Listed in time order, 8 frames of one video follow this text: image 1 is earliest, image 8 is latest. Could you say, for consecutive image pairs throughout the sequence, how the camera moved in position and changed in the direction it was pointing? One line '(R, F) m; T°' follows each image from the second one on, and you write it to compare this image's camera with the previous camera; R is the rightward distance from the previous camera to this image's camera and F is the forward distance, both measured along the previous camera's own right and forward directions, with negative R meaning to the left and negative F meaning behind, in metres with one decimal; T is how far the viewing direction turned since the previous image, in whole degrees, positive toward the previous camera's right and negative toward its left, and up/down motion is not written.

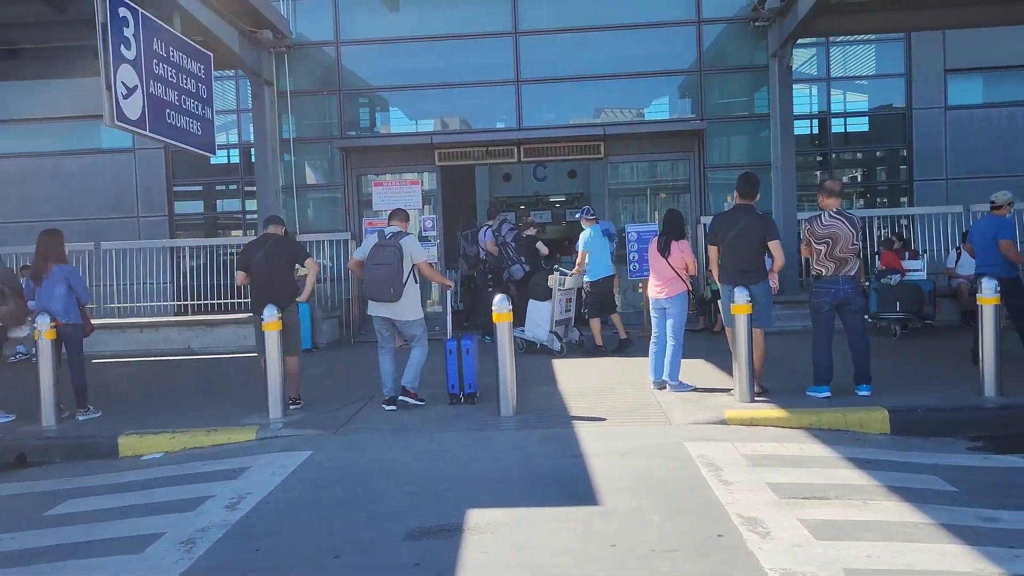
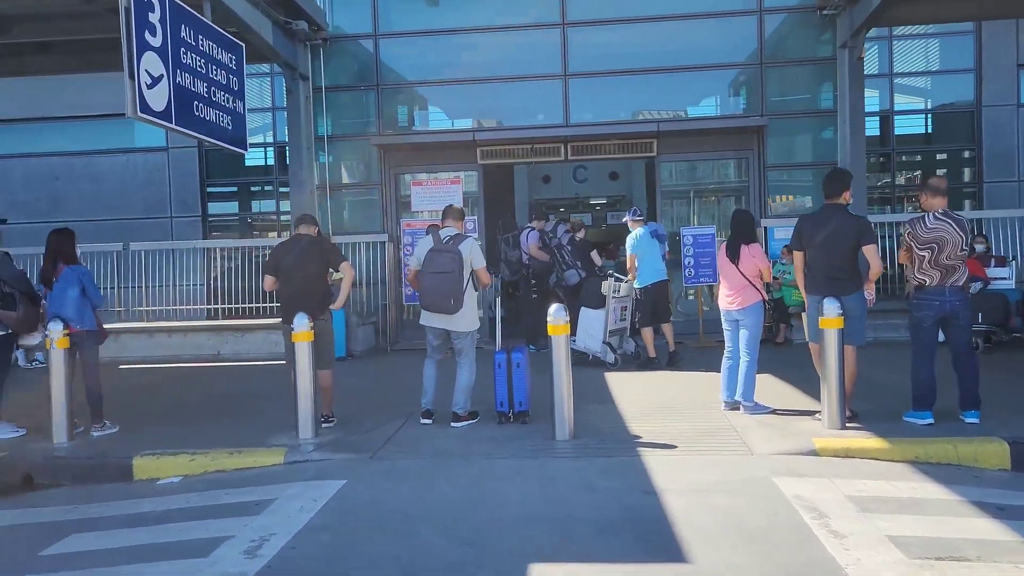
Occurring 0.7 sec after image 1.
(-0.2, +0.7) m; -2°
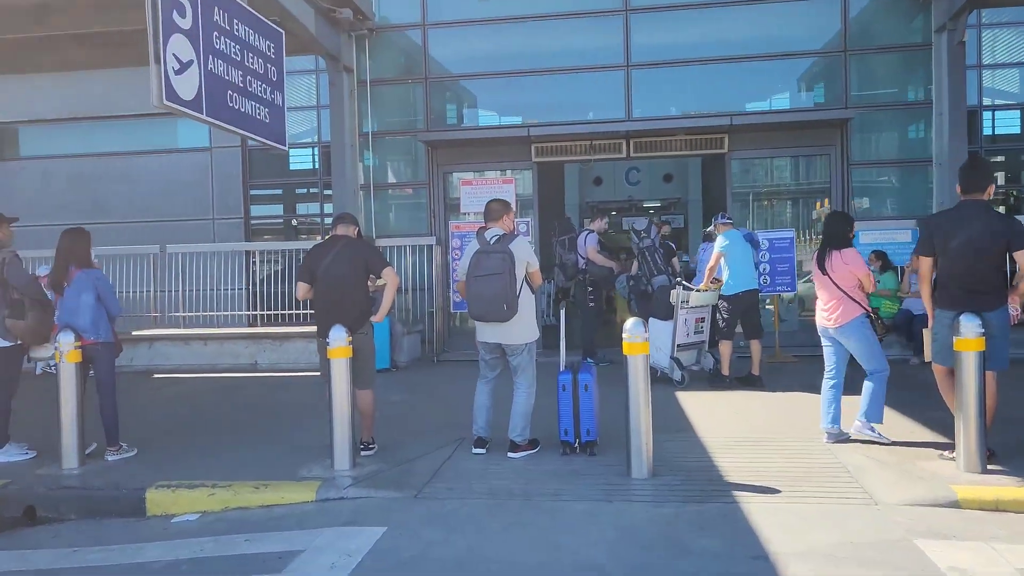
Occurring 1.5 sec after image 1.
(-0.1, +0.8) m; -3°
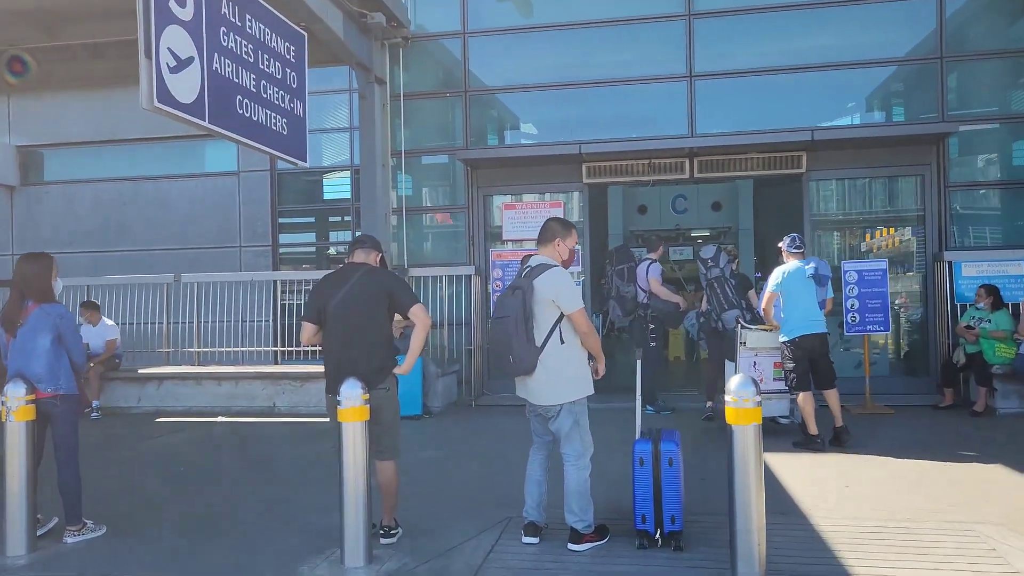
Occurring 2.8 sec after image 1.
(-0.1, +1.1) m; -2°
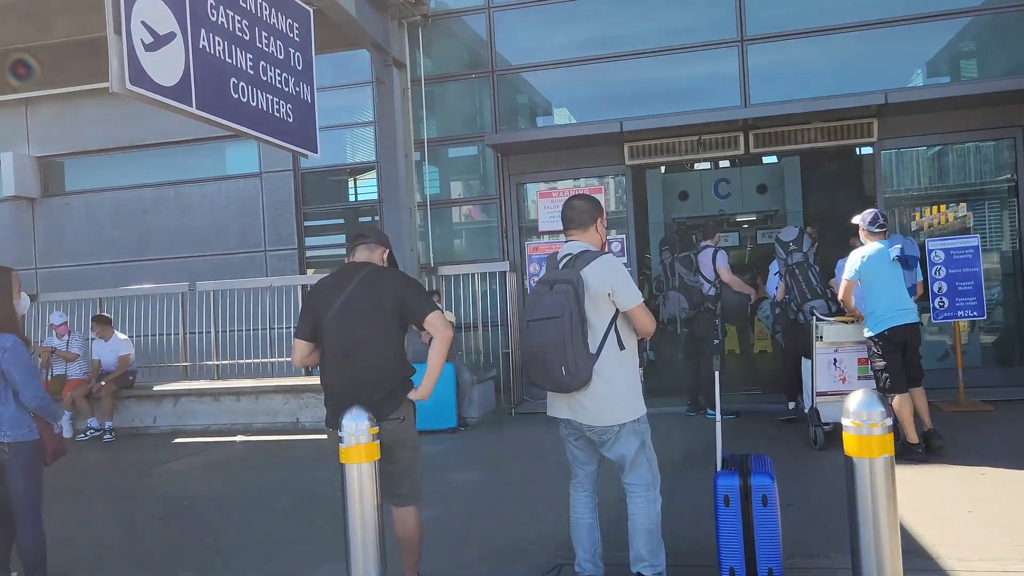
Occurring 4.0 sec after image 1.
(0.0, +0.8) m; -3°
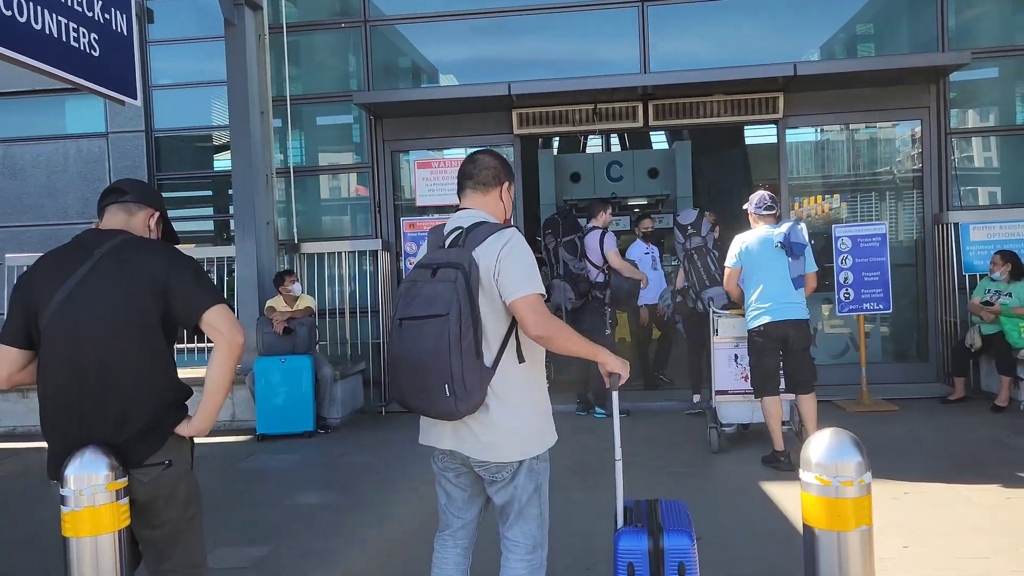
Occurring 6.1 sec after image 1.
(+0.2, +0.9) m; +8°
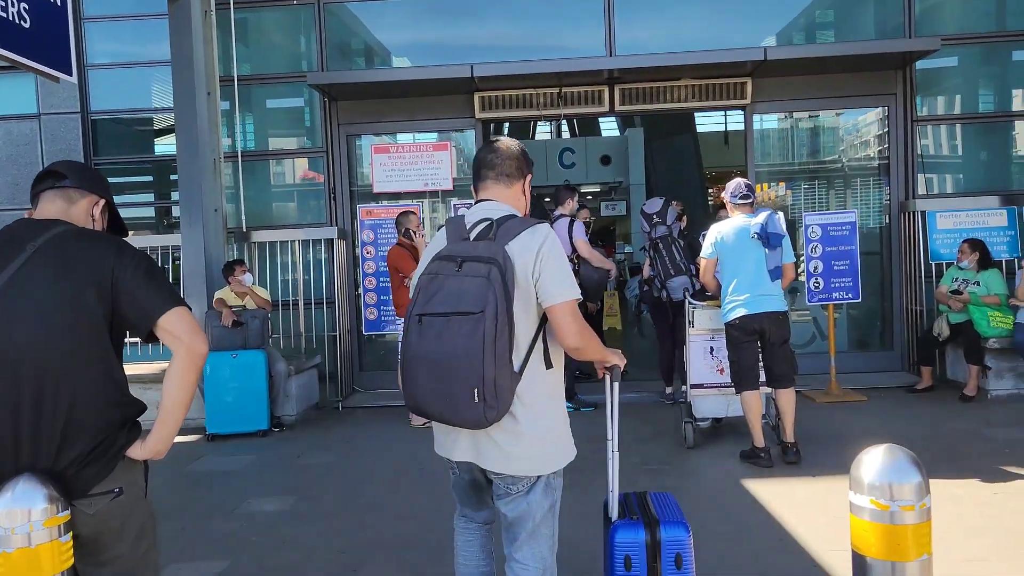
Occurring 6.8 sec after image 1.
(-0.1, +0.3) m; +4°
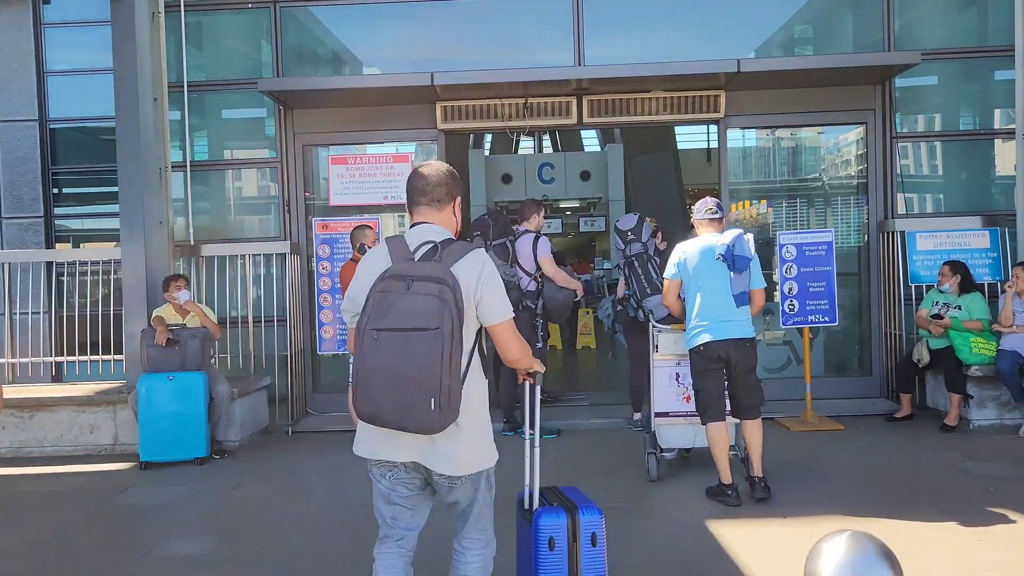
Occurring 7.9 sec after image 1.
(+0.2, +0.4) m; +1°
